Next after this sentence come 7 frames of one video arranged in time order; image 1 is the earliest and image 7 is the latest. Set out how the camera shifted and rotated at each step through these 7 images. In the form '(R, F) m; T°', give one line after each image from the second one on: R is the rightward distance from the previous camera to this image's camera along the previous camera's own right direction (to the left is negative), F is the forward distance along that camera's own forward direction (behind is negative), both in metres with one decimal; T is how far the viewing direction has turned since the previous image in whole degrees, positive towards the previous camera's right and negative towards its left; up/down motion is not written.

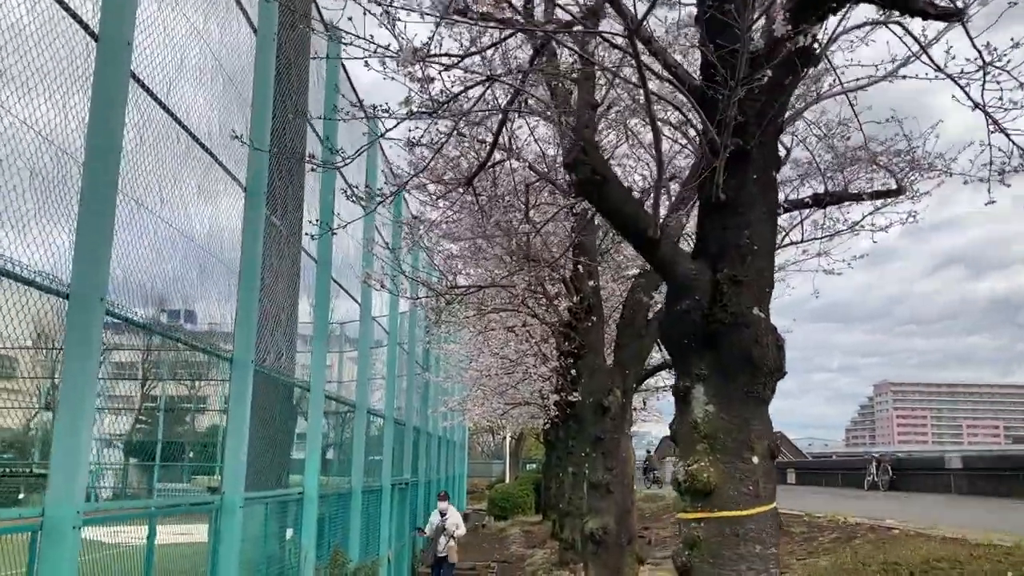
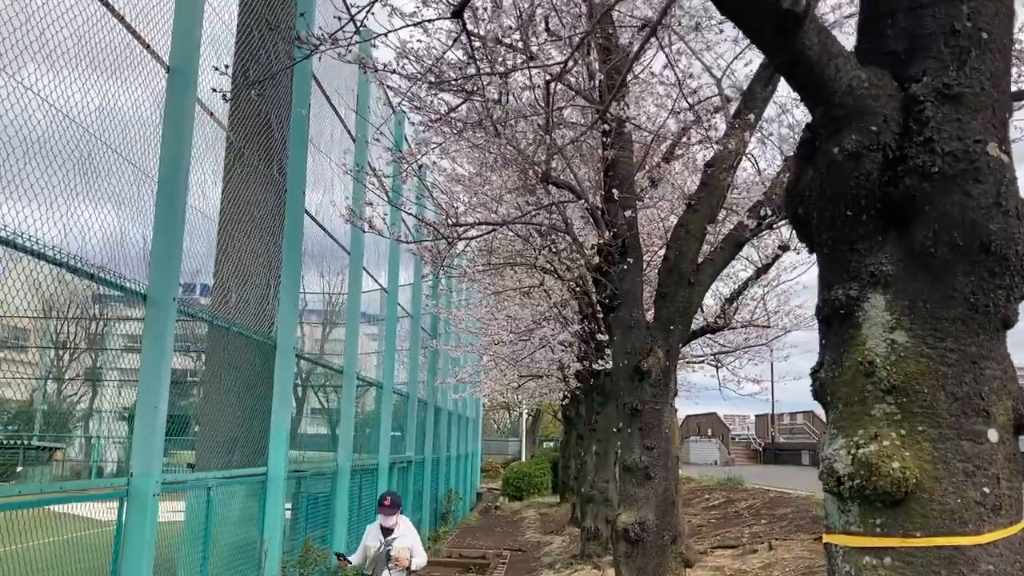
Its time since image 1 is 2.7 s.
(0.0, +1.4) m; -1°
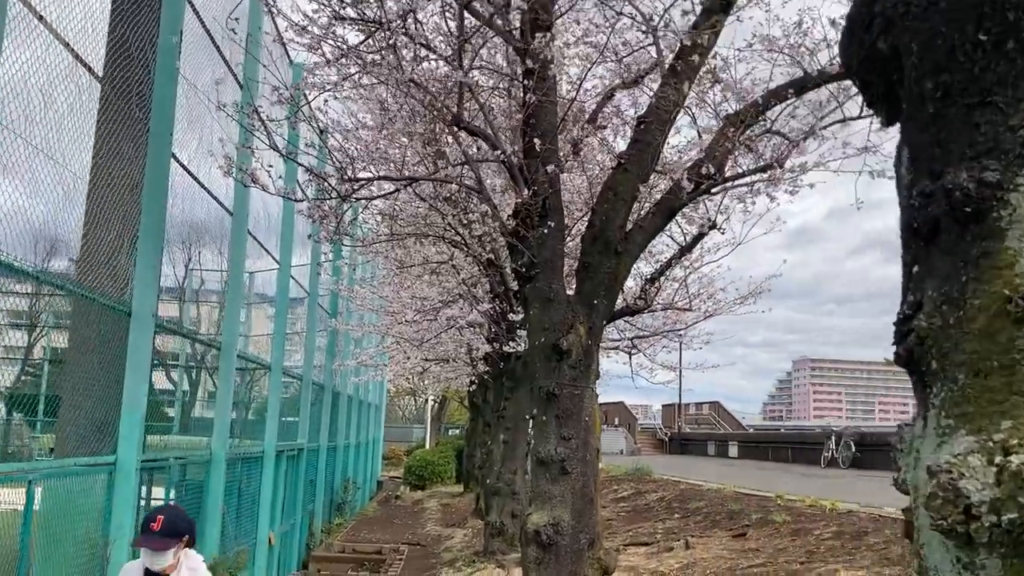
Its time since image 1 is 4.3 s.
(0.0, +0.8) m; +6°
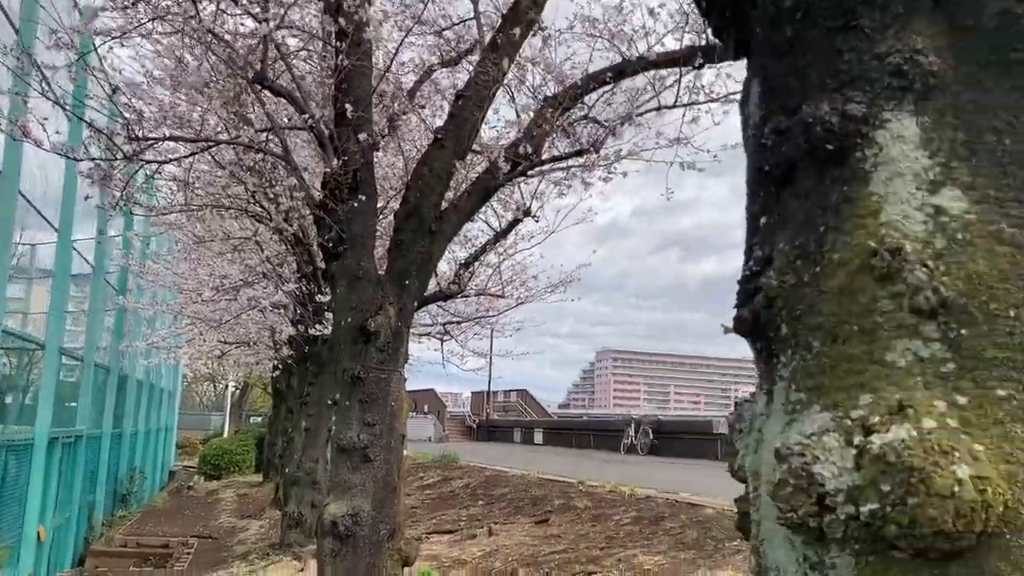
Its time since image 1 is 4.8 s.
(0.0, +0.2) m; +11°
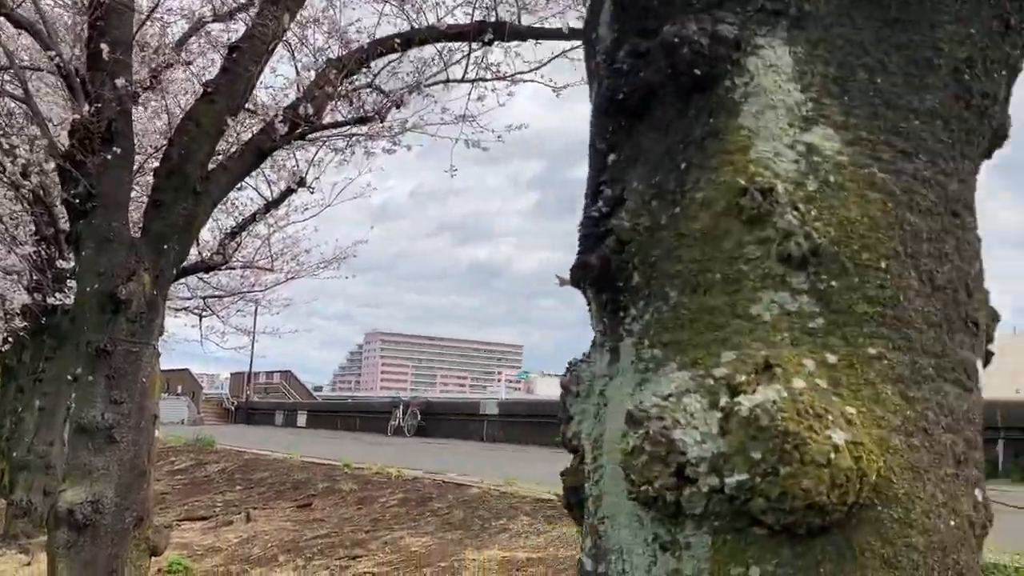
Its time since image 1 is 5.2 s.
(0.0, +0.1) m; +14°
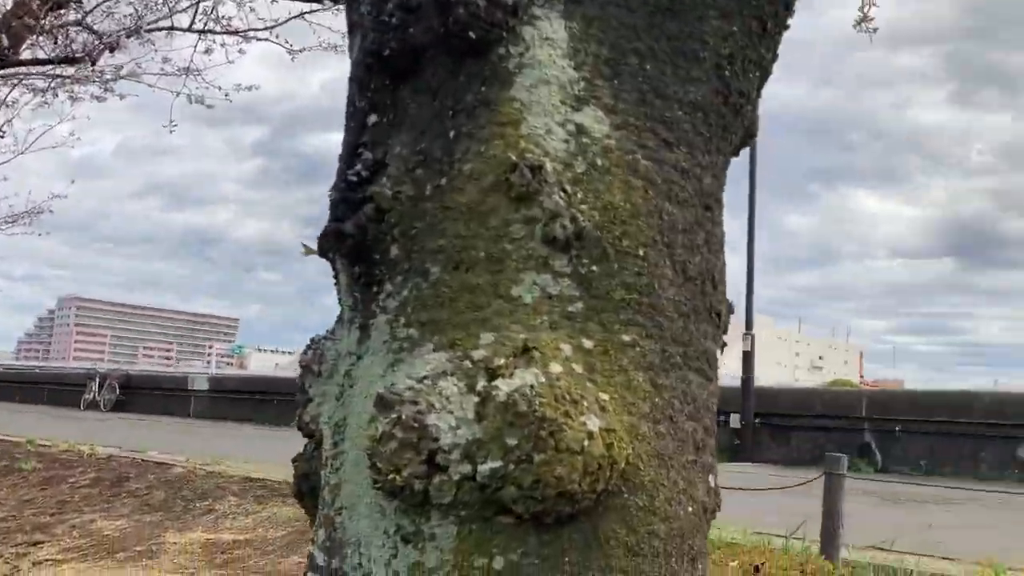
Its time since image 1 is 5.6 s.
(0.0, +0.1) m; +17°
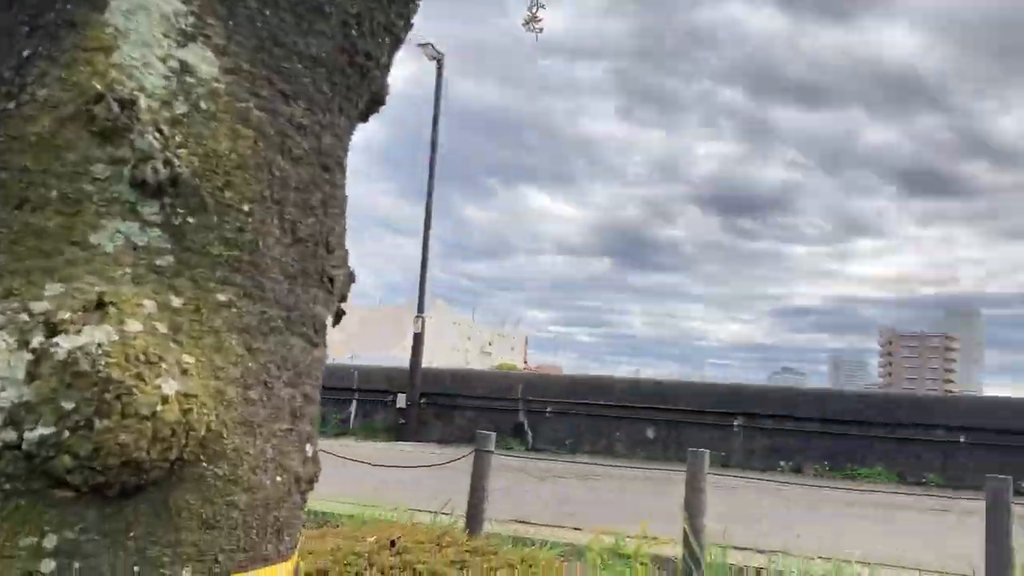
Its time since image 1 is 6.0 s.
(+0.1, 0.0) m; +19°
